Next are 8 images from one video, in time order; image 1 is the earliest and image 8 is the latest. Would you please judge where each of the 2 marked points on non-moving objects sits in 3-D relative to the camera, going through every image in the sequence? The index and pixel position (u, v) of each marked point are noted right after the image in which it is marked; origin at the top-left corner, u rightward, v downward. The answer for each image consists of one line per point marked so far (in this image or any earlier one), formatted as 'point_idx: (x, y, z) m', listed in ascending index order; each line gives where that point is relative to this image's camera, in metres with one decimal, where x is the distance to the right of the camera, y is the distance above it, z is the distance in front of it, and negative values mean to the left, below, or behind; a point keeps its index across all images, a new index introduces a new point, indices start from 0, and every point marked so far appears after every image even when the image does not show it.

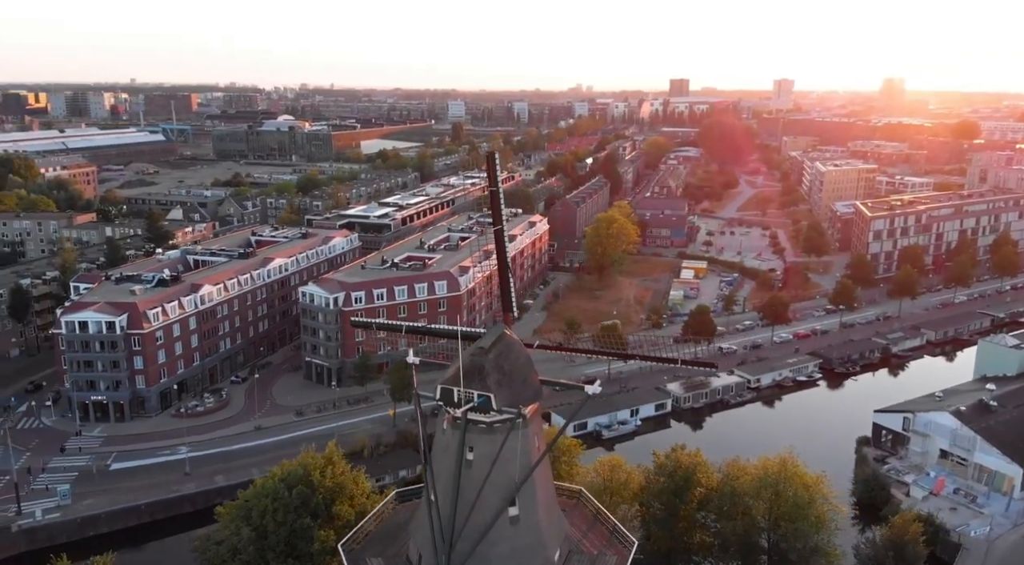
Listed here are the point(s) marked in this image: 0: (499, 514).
0: (-0.3, -5.2, +19.1) m
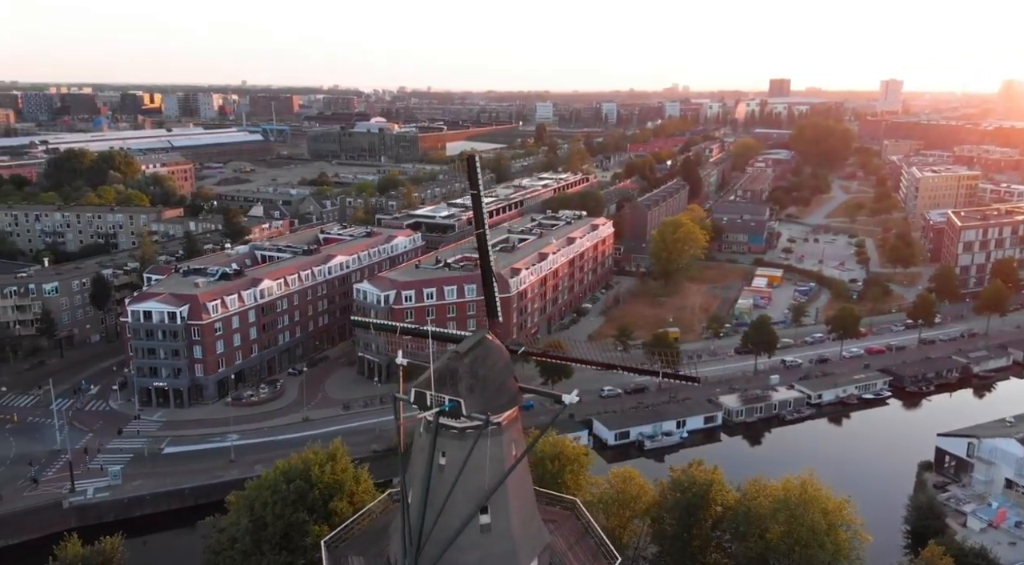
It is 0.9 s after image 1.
0: (-1.0, -5.3, +19.0) m
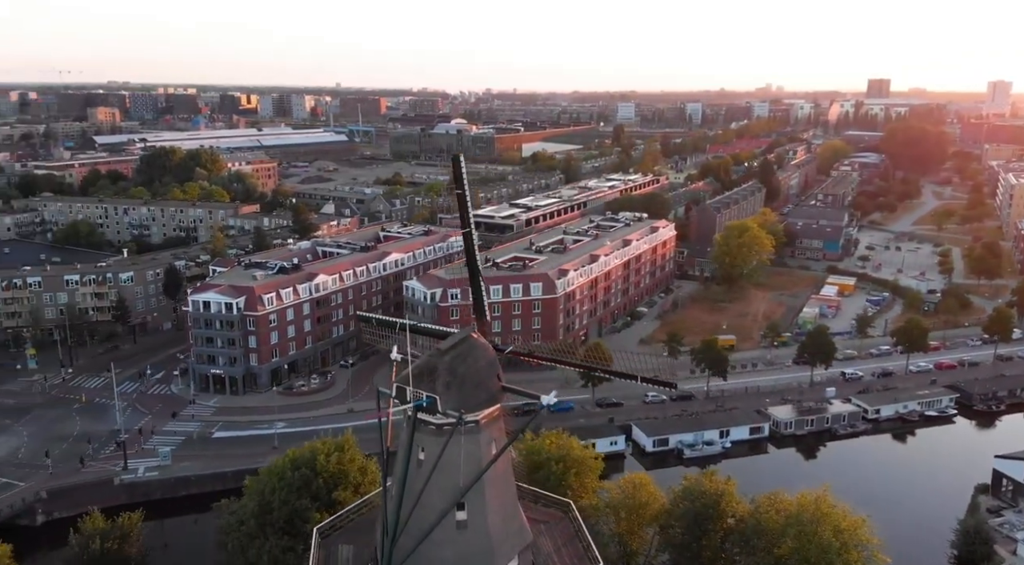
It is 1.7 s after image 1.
0: (-1.5, -5.3, +19.2) m
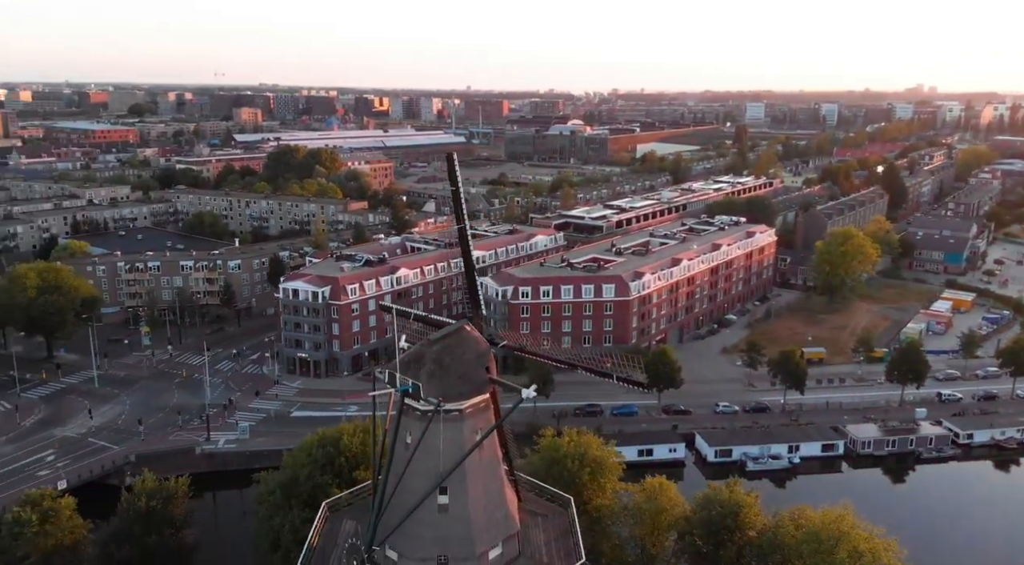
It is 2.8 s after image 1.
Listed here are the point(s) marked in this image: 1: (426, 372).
0: (-2.1, -5.1, +20.0) m
1: (-2.1, -2.2, +19.9) m
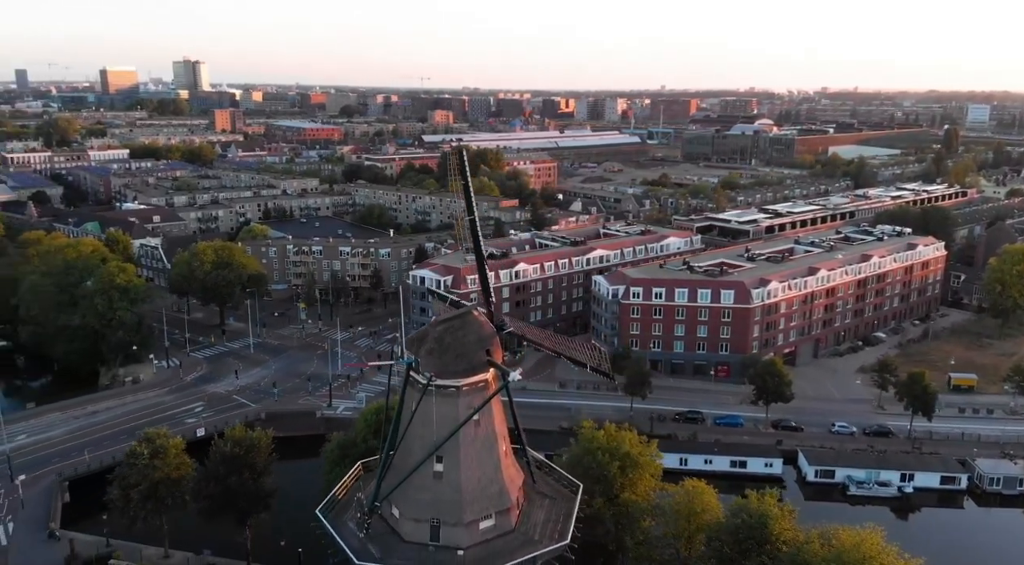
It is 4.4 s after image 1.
0: (-2.4, -4.7, +21.7) m
1: (-2.2, -1.7, +21.6) m
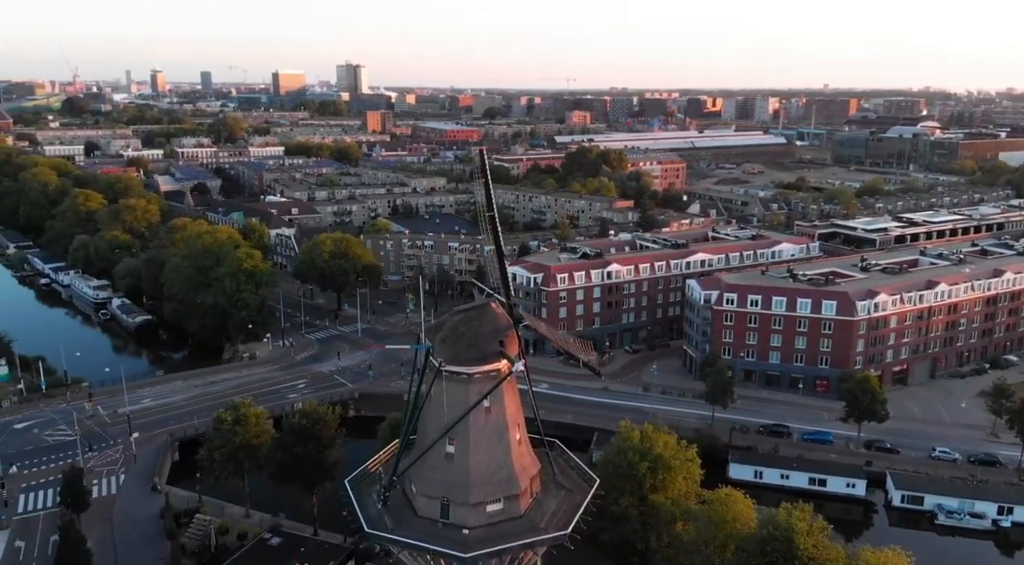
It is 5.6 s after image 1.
0: (-2.1, -4.5, +23.0) m
1: (-1.9, -1.5, +22.8) m
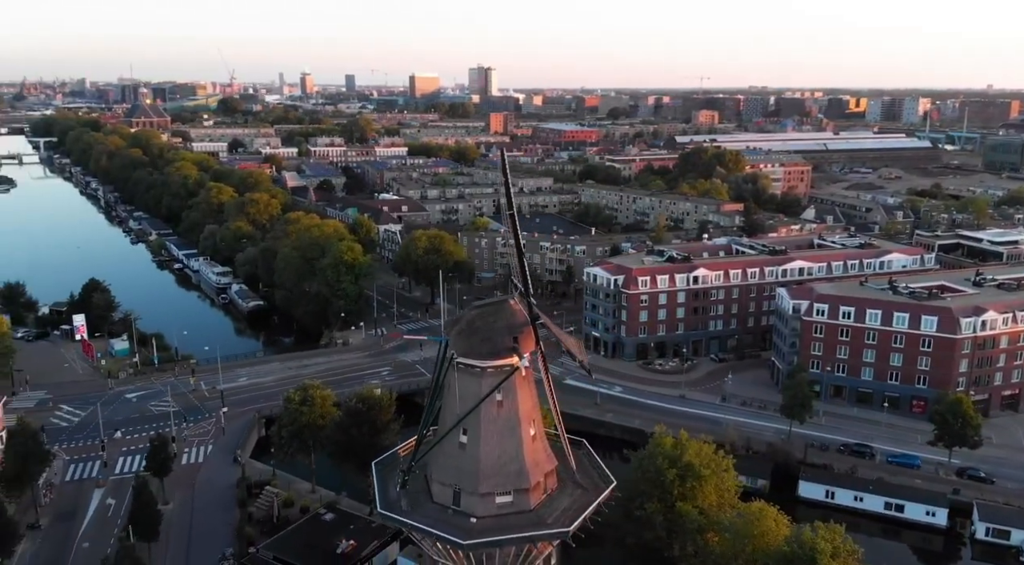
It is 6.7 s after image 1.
0: (-1.8, -4.3, +23.8) m
1: (-1.5, -1.4, +23.6) m
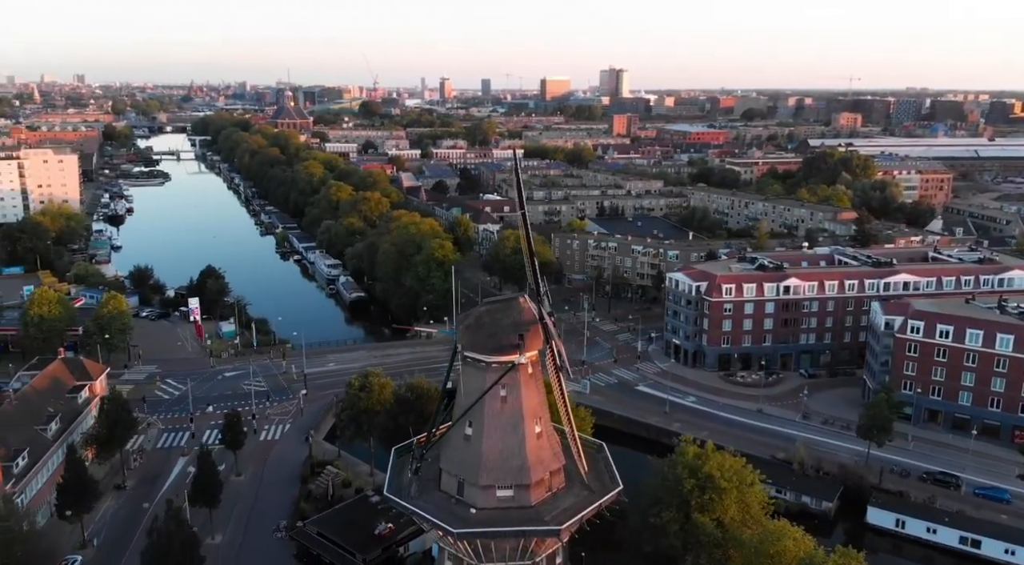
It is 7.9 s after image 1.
0: (-1.7, -4.2, +24.4) m
1: (-1.3, -1.2, +24.2) m
